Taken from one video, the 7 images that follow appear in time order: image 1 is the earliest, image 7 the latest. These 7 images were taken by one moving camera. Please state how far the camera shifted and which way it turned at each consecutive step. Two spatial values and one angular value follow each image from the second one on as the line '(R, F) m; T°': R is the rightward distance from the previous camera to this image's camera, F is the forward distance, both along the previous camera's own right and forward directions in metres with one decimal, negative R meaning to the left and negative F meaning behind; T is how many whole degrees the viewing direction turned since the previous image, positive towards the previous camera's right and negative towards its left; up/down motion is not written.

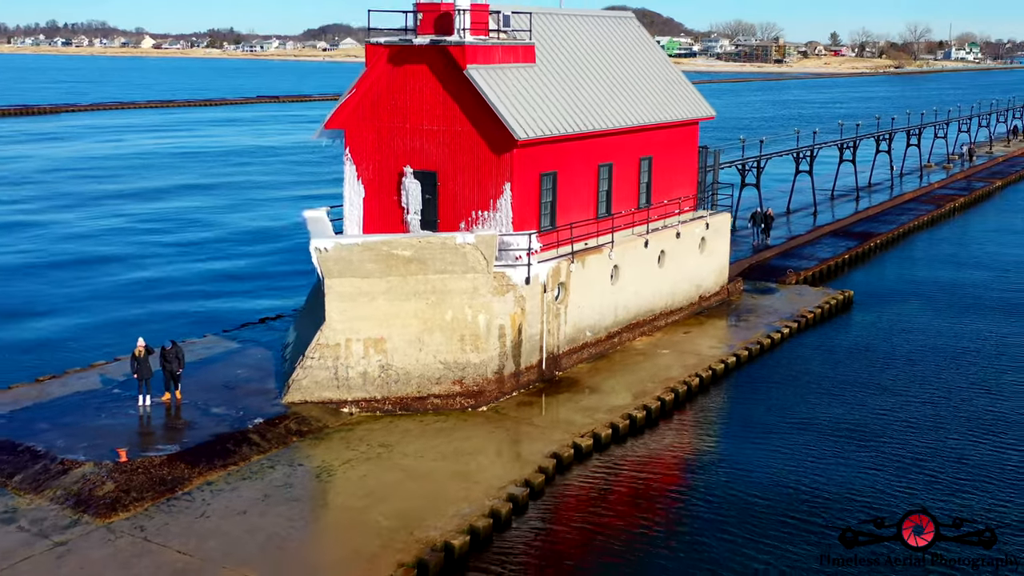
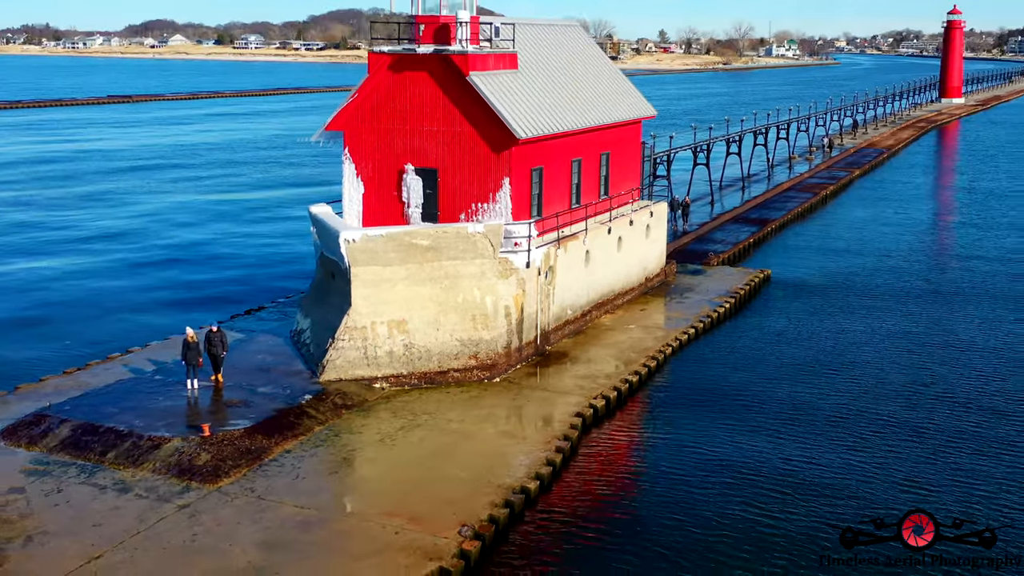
(-2.8, -1.8) m; +8°
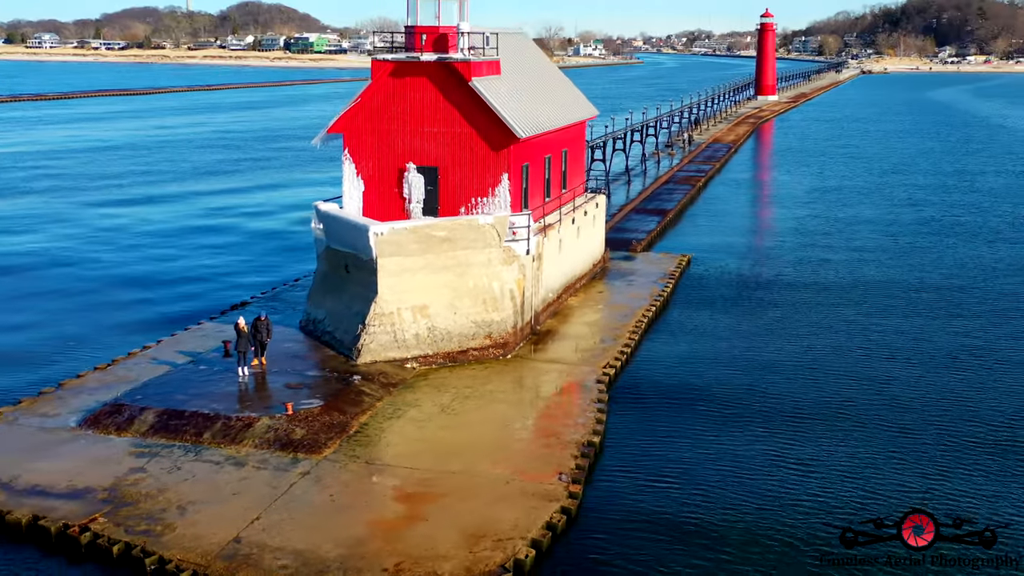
(-3.5, -1.7) m; +9°
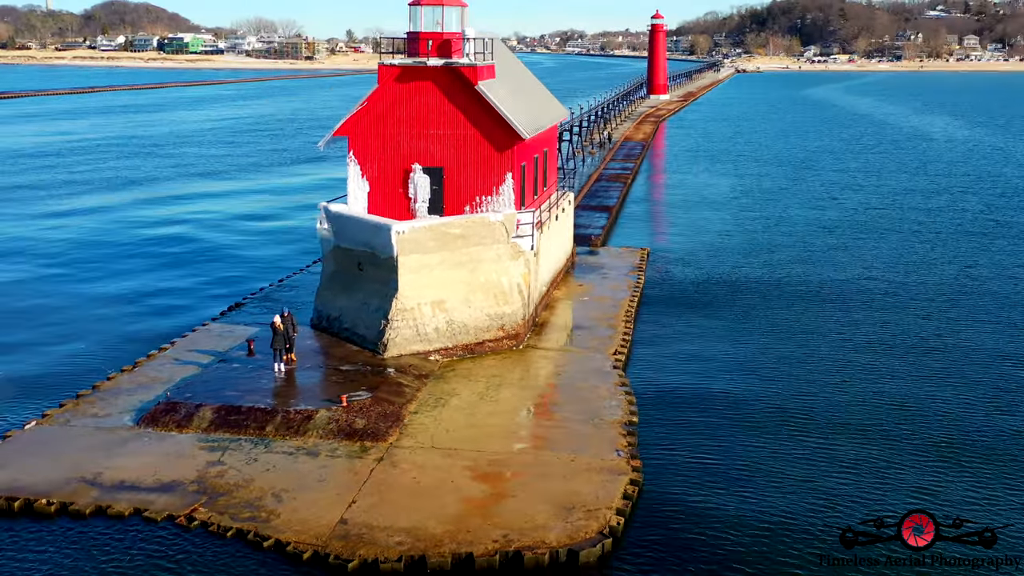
(-2.5, -0.9) m; +6°
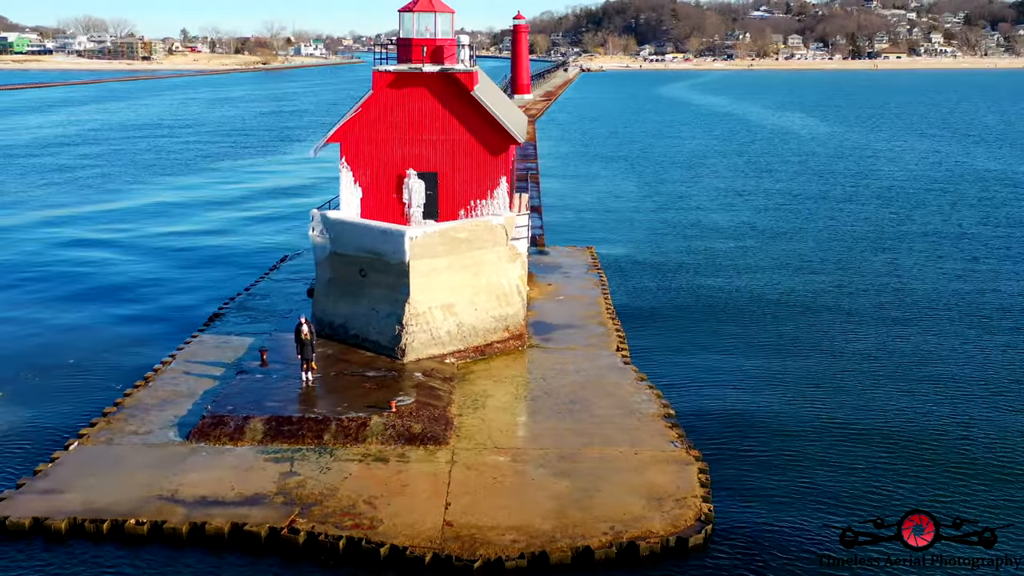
(-3.1, -0.2) m; +8°
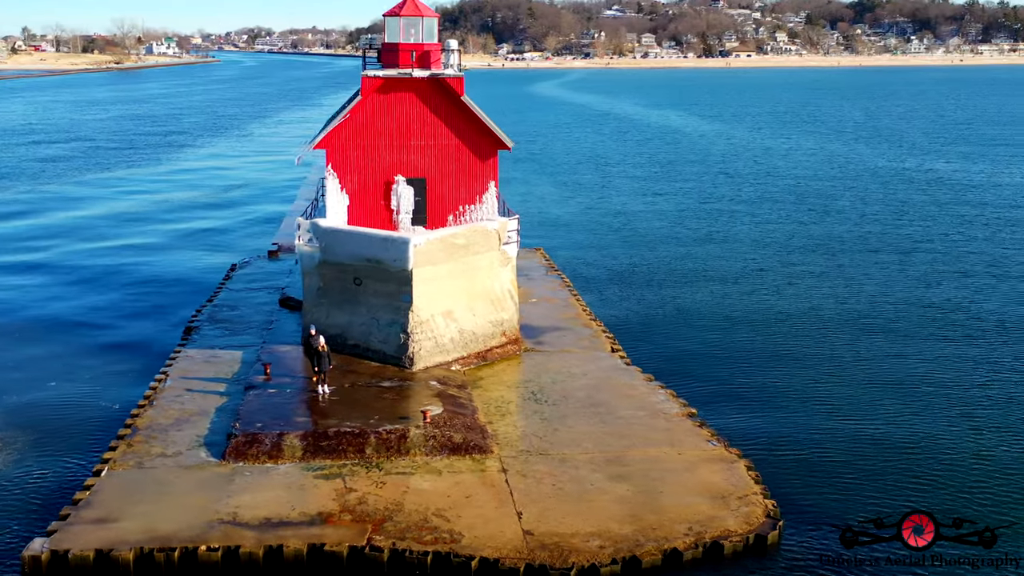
(-2.6, +0.1) m; +7°
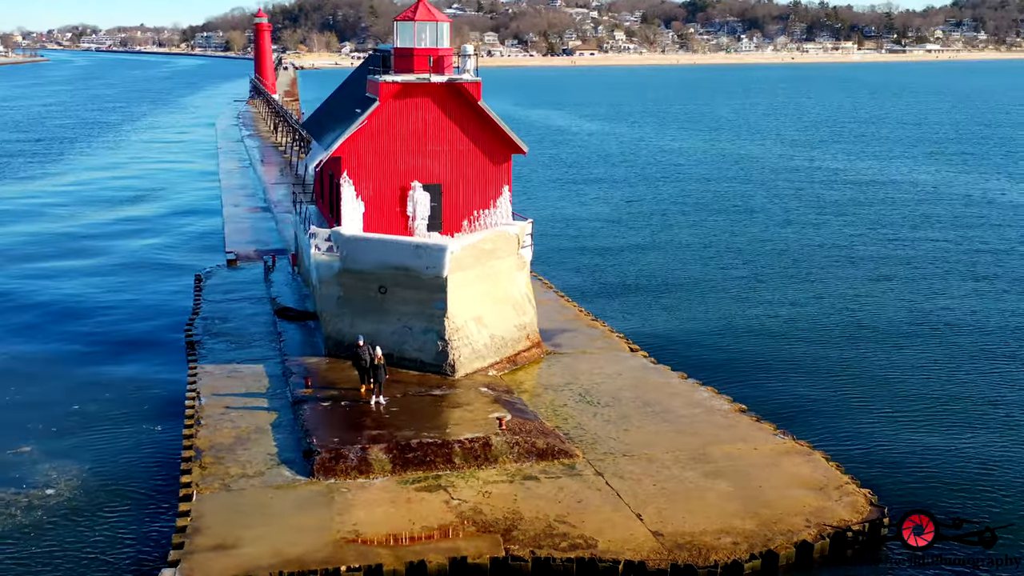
(-3.4, +0.1) m; +8°
